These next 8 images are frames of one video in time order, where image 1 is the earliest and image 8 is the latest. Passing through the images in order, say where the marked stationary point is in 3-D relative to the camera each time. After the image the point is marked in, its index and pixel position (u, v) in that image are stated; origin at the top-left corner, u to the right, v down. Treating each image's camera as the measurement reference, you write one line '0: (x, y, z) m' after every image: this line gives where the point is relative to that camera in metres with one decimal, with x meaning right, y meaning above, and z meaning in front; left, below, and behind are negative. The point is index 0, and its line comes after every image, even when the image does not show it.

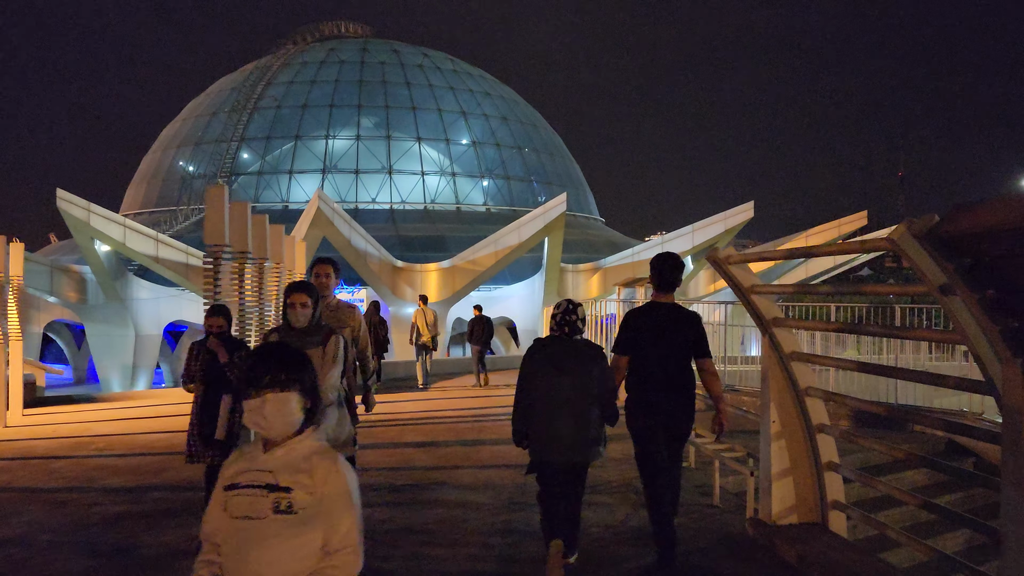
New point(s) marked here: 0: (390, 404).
0: (-1.4, -1.3, +9.3) m
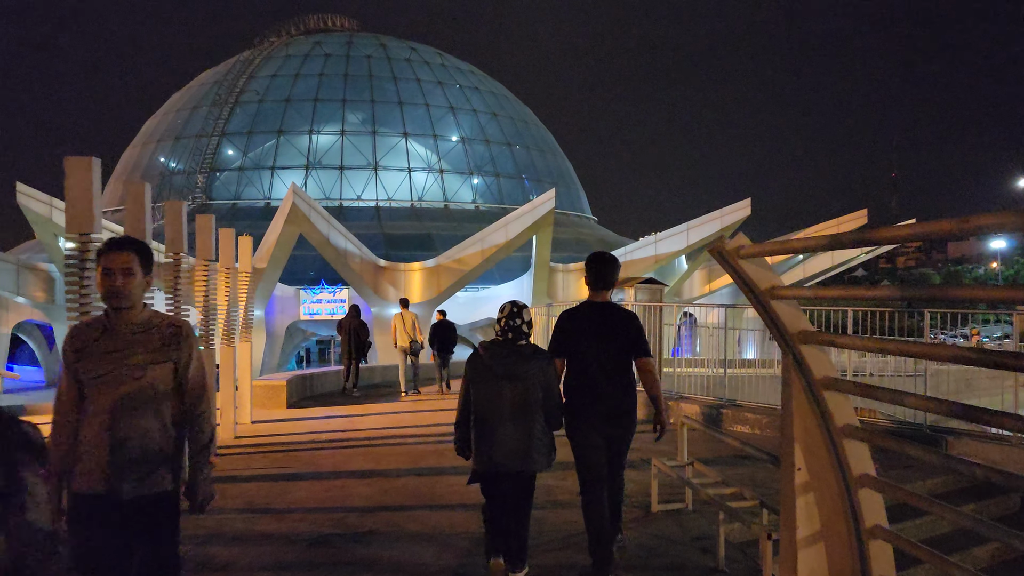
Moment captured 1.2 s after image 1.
0: (-1.7, -1.3, +8.3) m
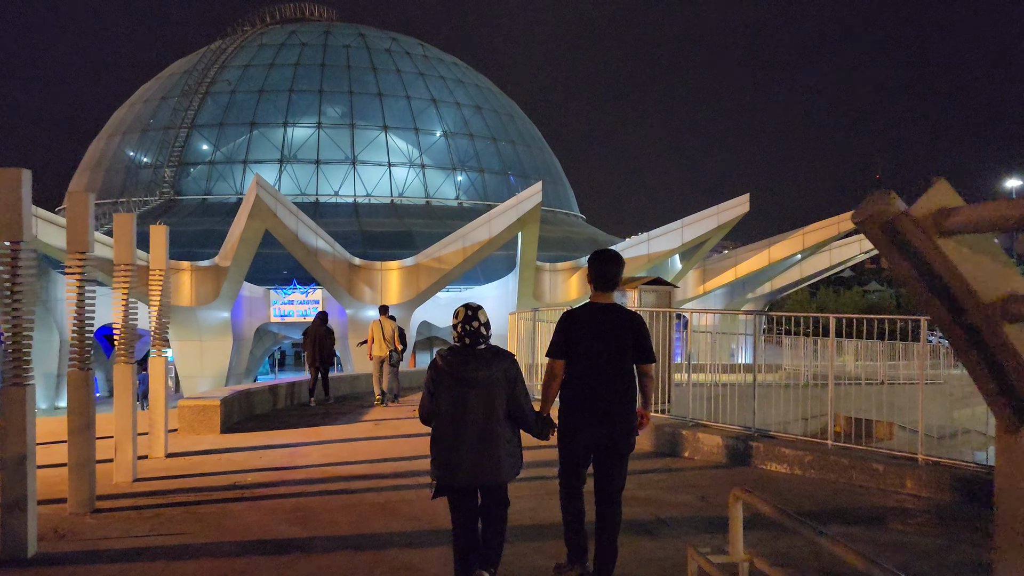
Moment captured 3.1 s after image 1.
0: (-1.8, -1.4, +6.8) m
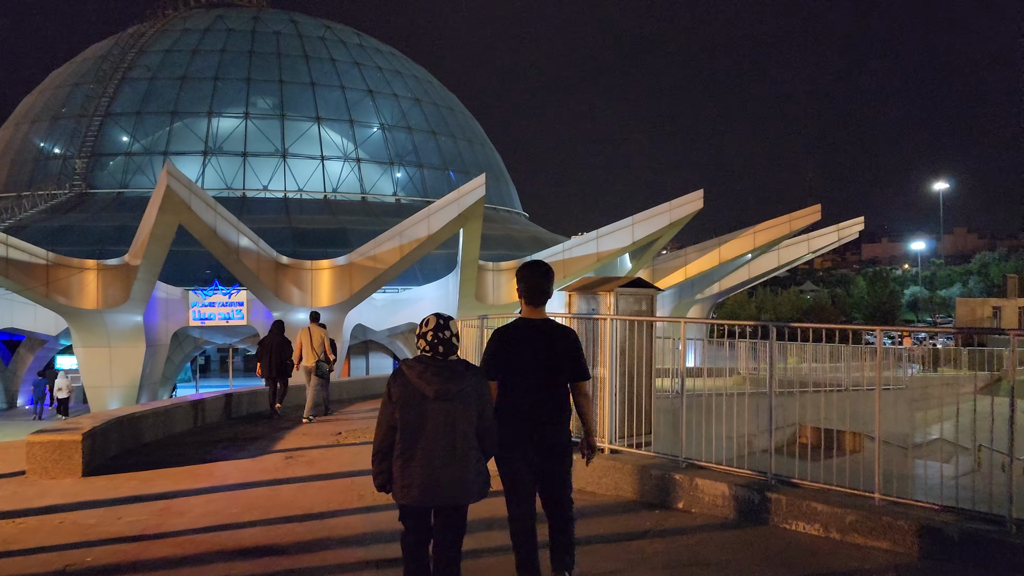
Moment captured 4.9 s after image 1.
0: (-2.2, -1.4, +5.2) m
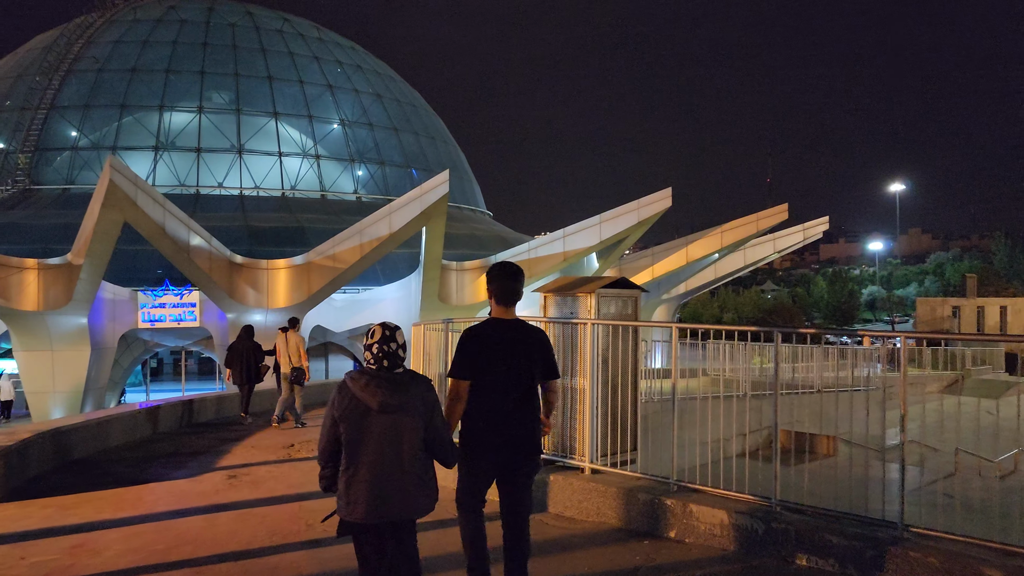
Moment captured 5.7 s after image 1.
0: (-2.4, -1.4, +4.5) m
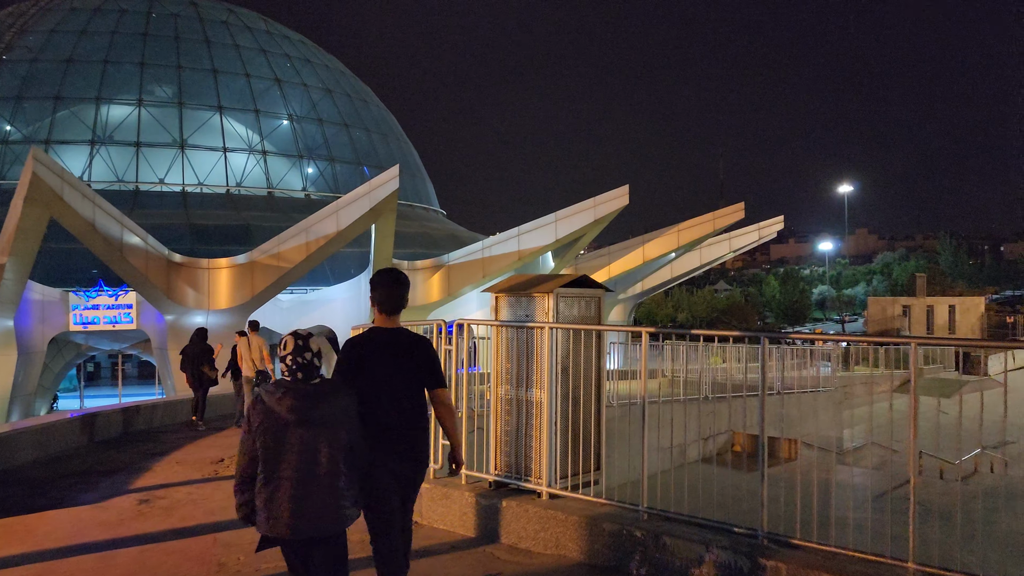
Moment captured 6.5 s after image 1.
0: (-2.6, -1.4, +3.7) m
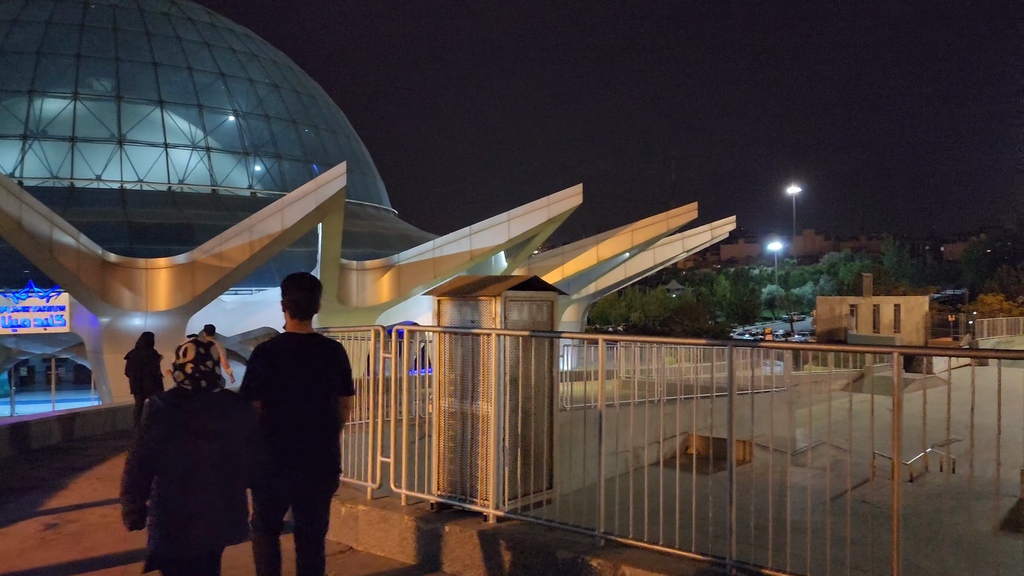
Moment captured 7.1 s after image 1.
0: (-2.8, -1.4, +3.2) m
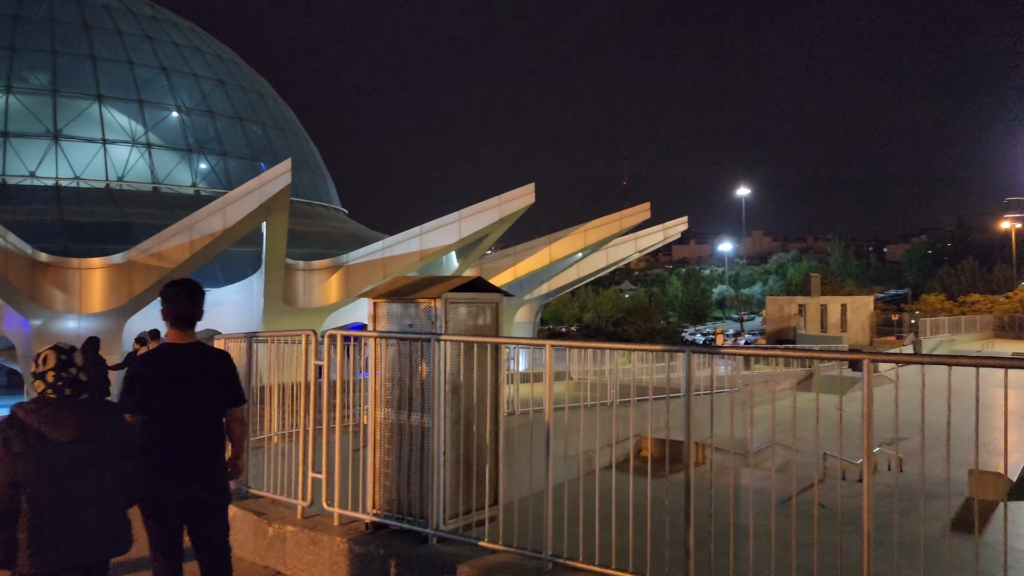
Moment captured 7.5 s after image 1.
0: (-3.0, -1.4, +2.7) m
